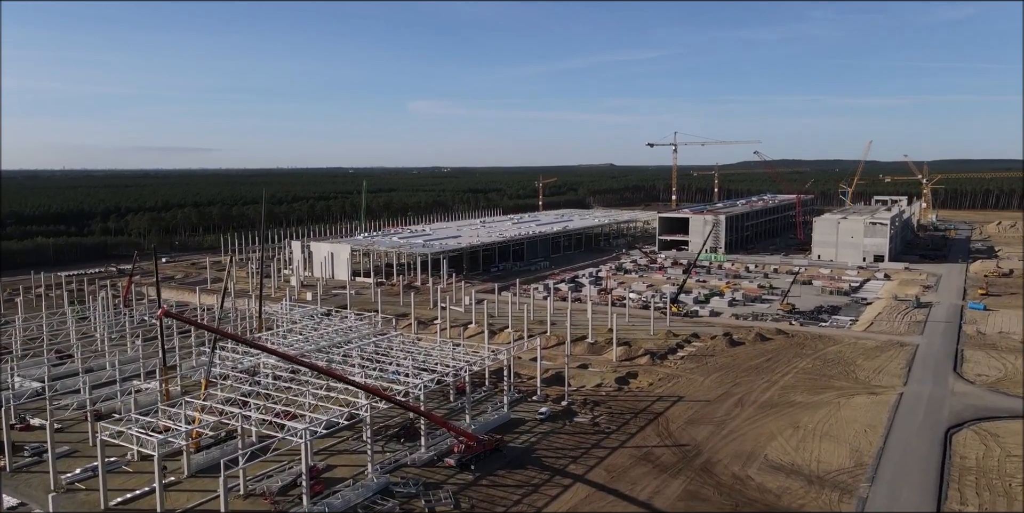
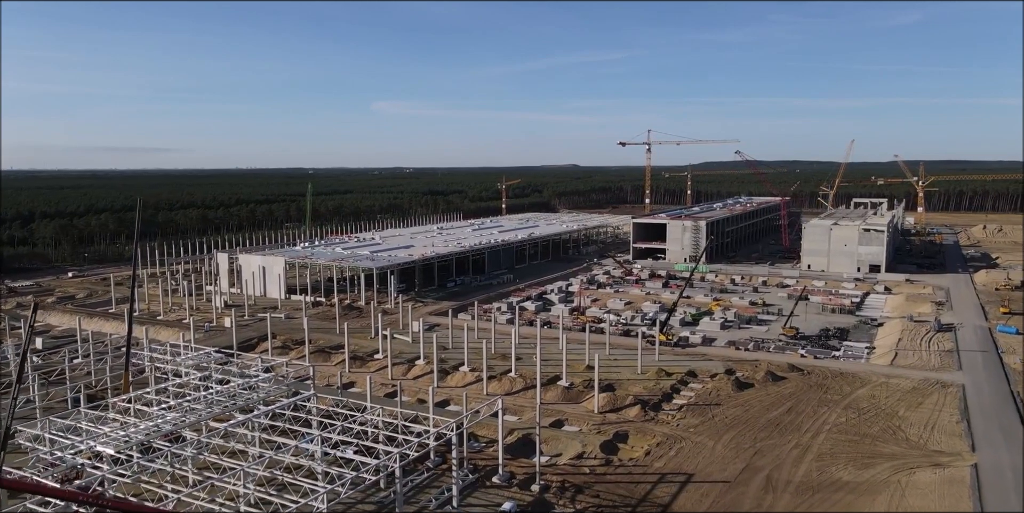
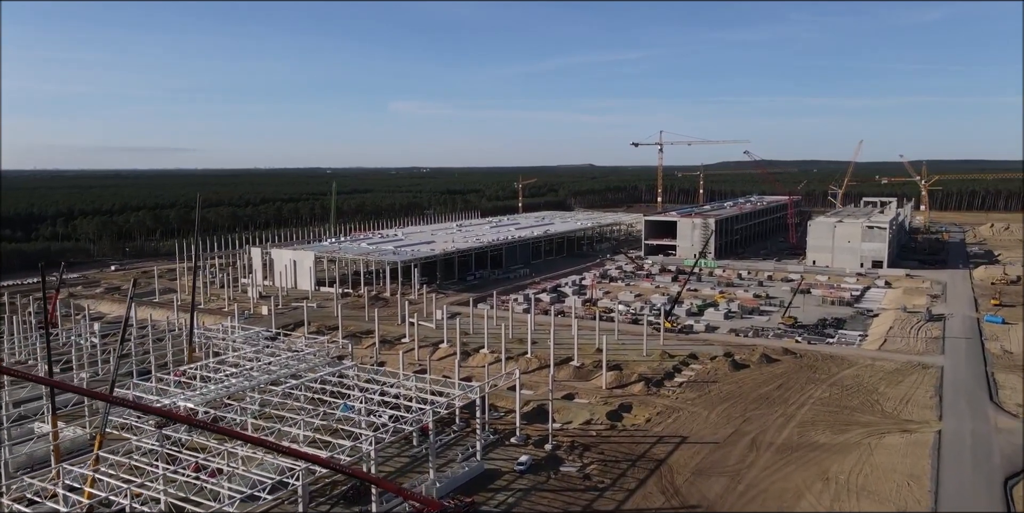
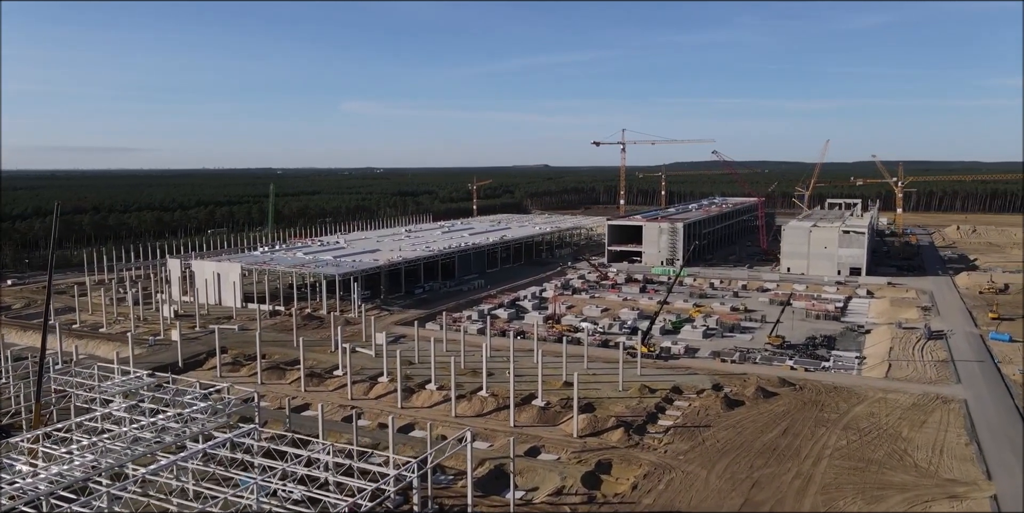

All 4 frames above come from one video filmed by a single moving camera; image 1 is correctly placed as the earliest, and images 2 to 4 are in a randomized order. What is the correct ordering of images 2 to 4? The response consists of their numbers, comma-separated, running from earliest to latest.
3, 2, 4
